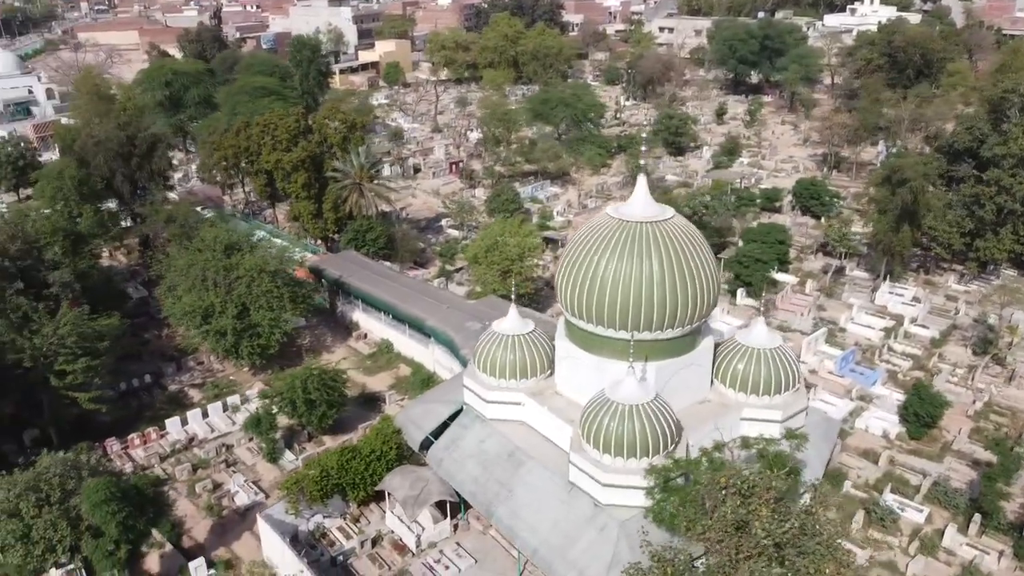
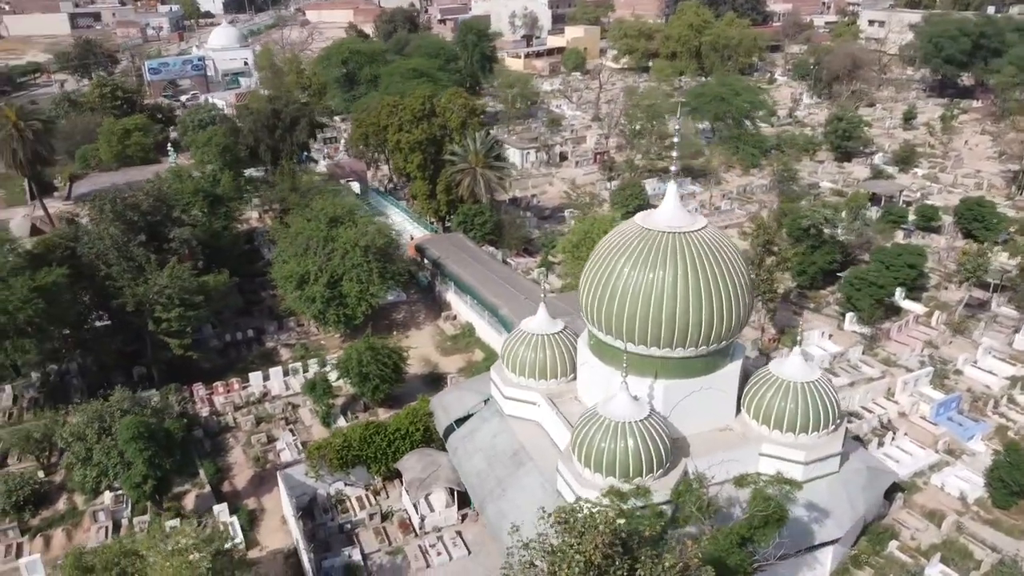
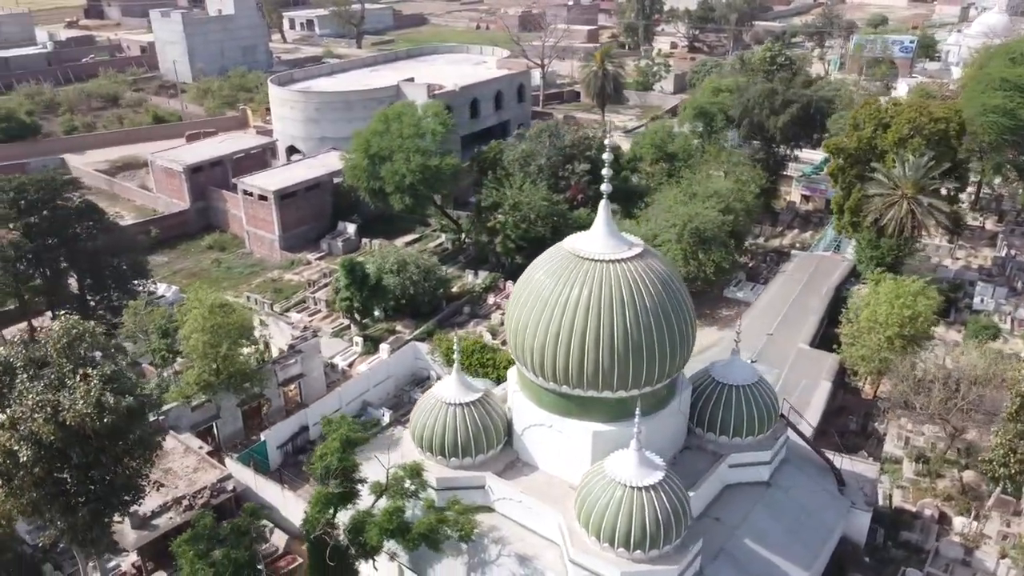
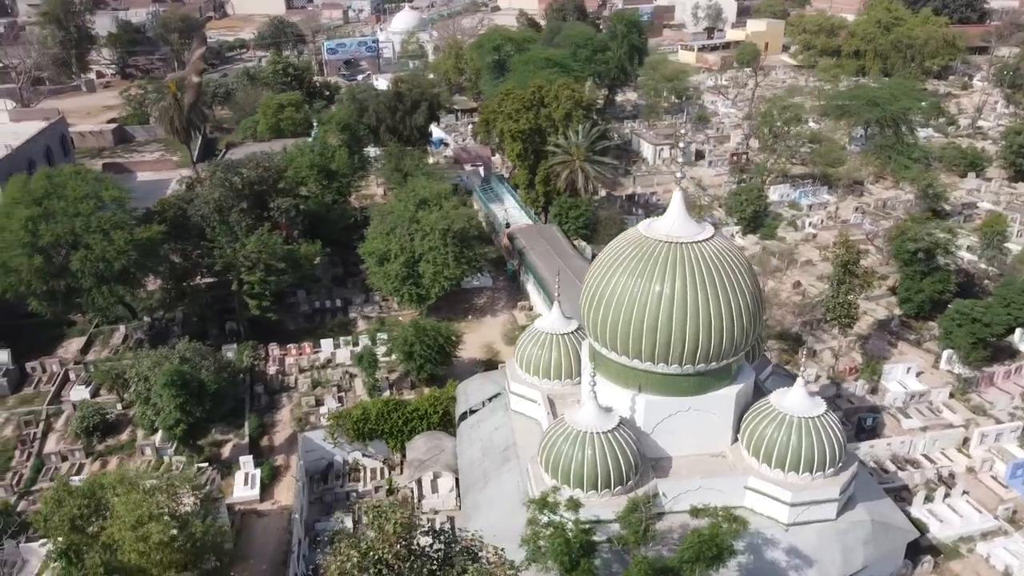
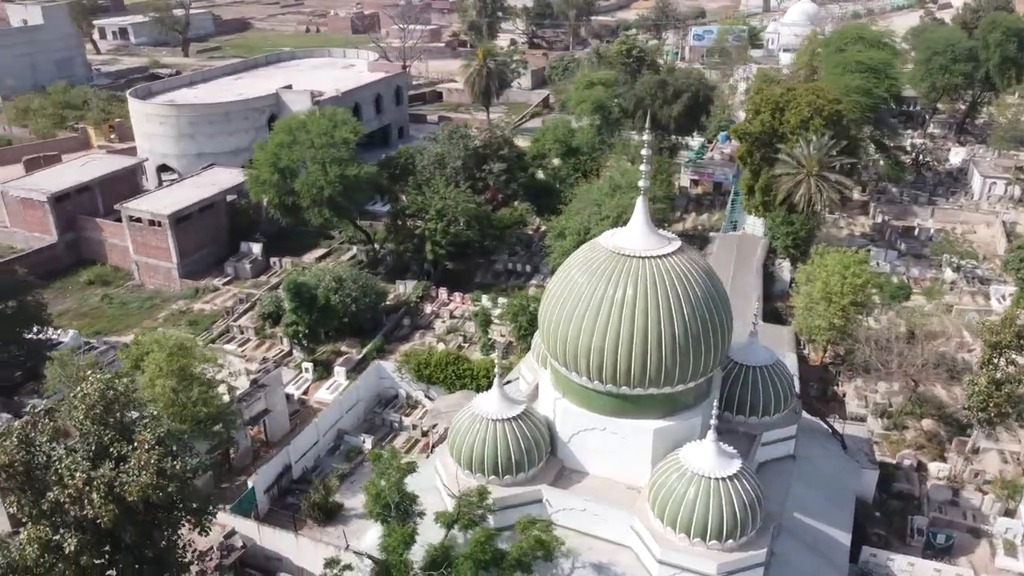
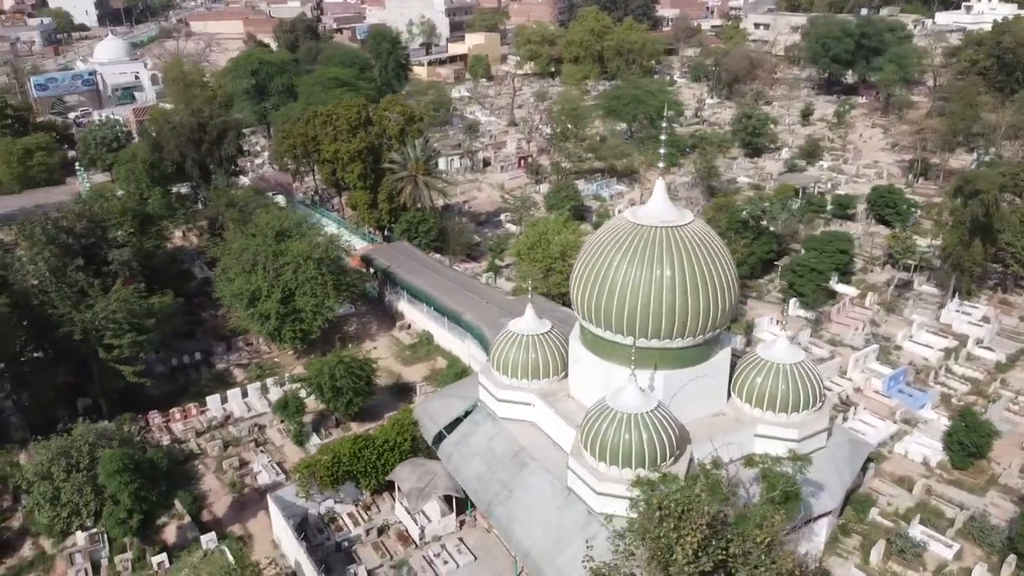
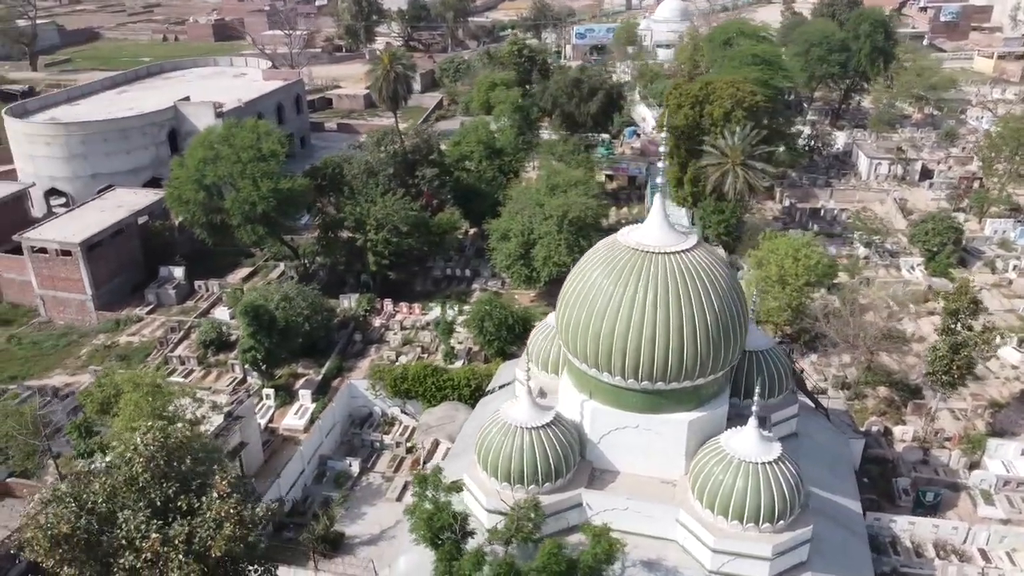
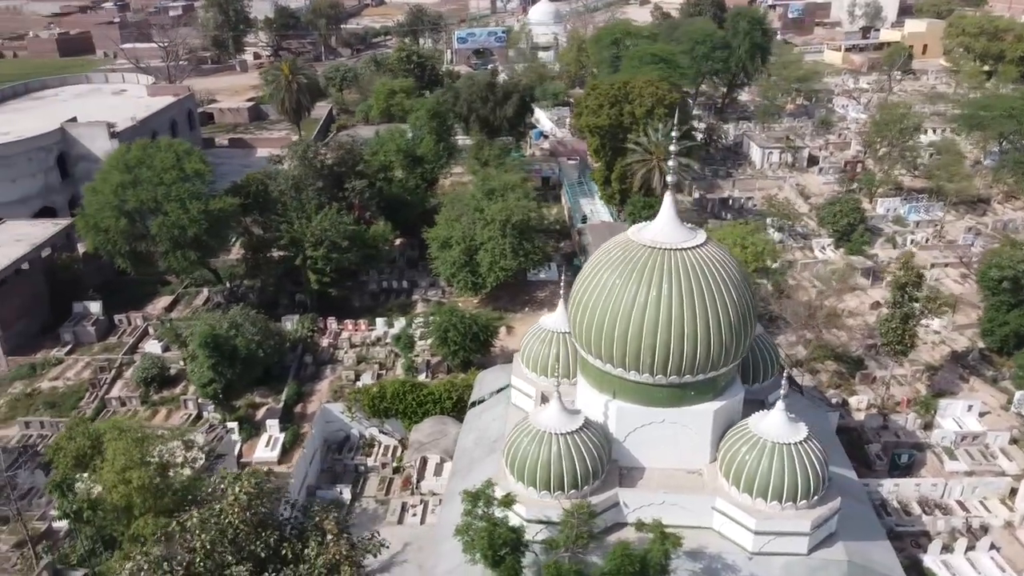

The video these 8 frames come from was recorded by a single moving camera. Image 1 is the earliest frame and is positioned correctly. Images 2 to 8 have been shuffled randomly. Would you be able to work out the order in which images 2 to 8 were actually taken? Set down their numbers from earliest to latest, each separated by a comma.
6, 2, 4, 8, 7, 5, 3
